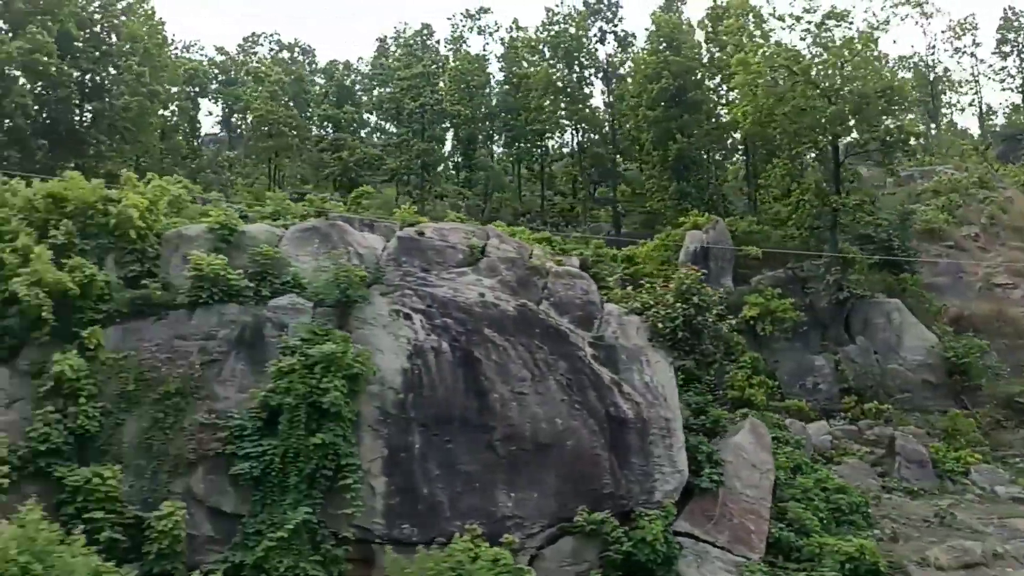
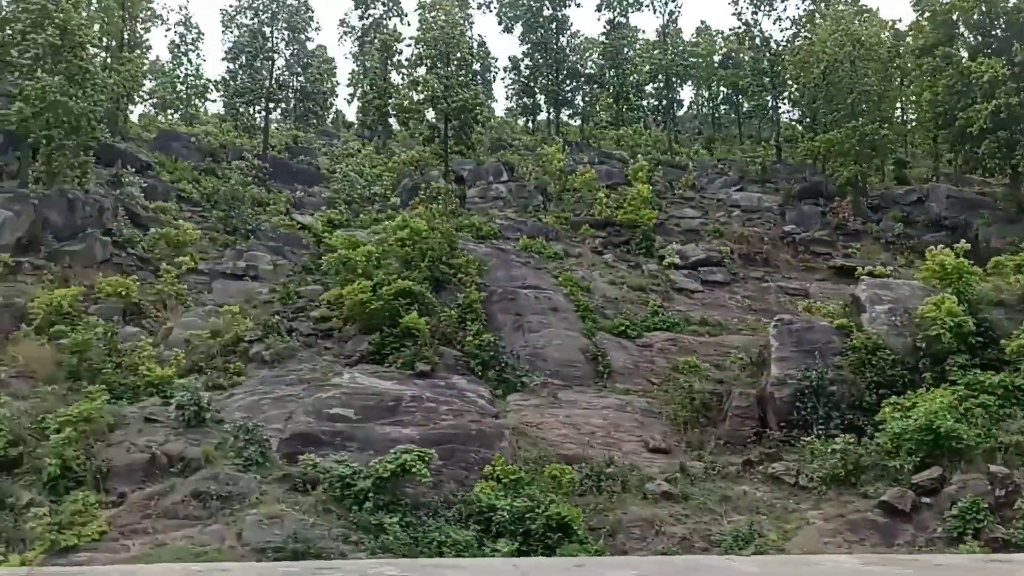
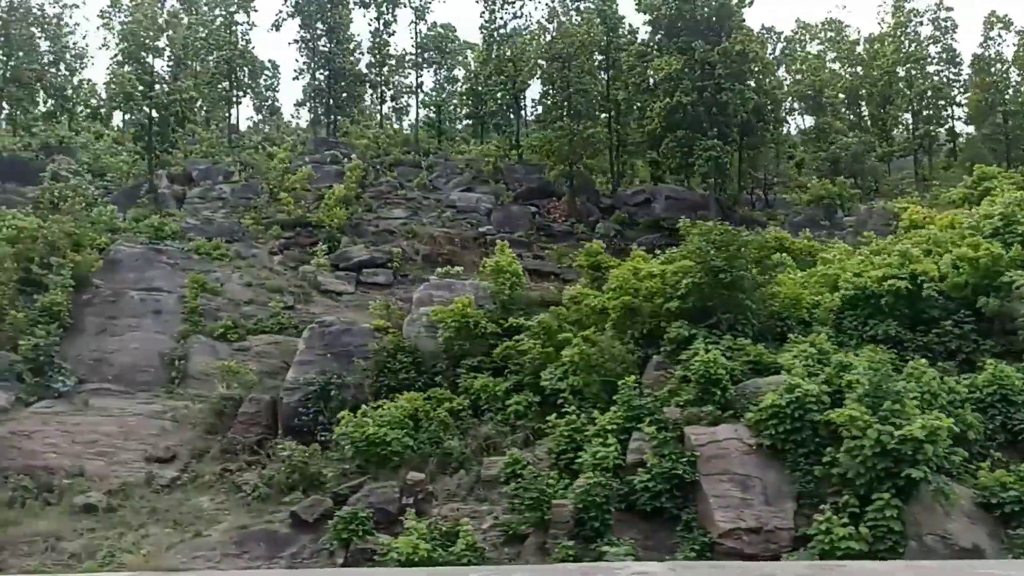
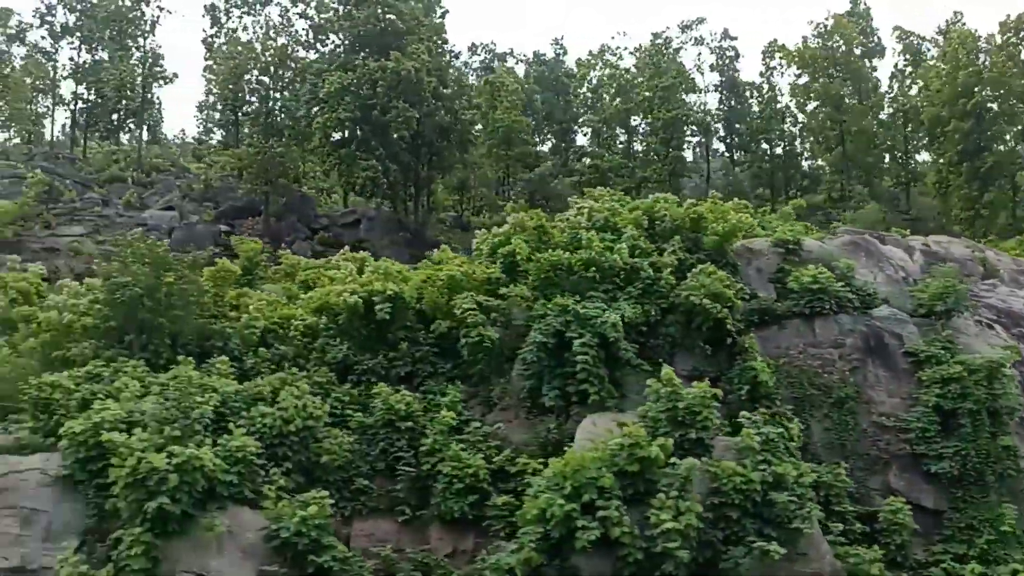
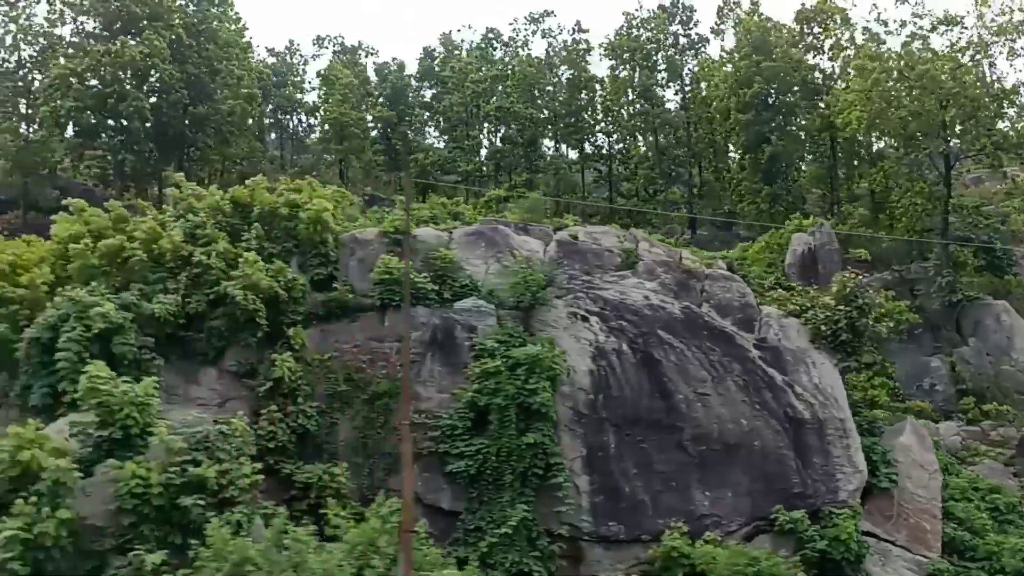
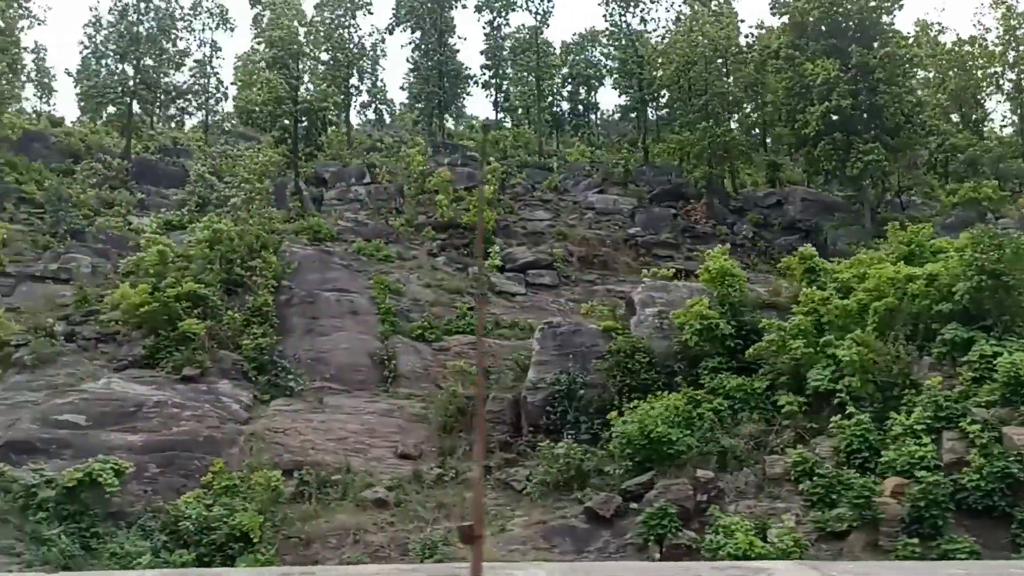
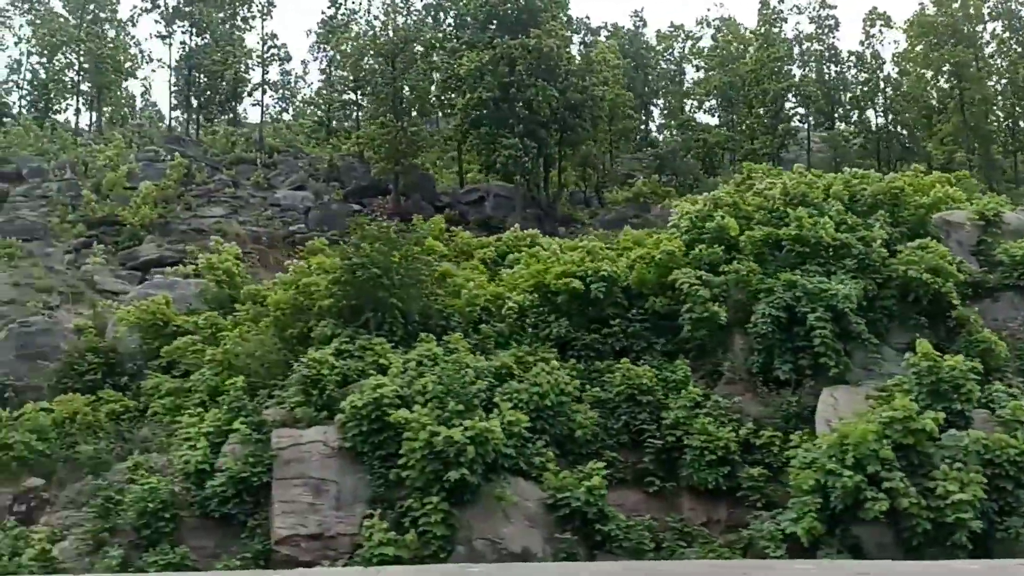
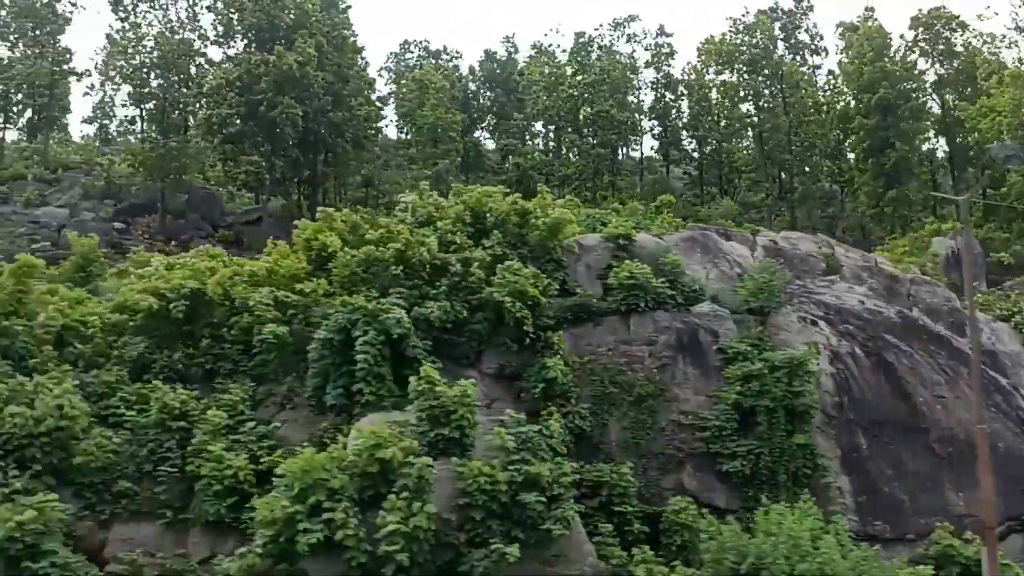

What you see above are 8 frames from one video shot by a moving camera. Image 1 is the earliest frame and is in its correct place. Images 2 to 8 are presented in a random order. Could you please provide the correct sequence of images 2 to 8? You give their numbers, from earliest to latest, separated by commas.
5, 8, 4, 7, 3, 6, 2
